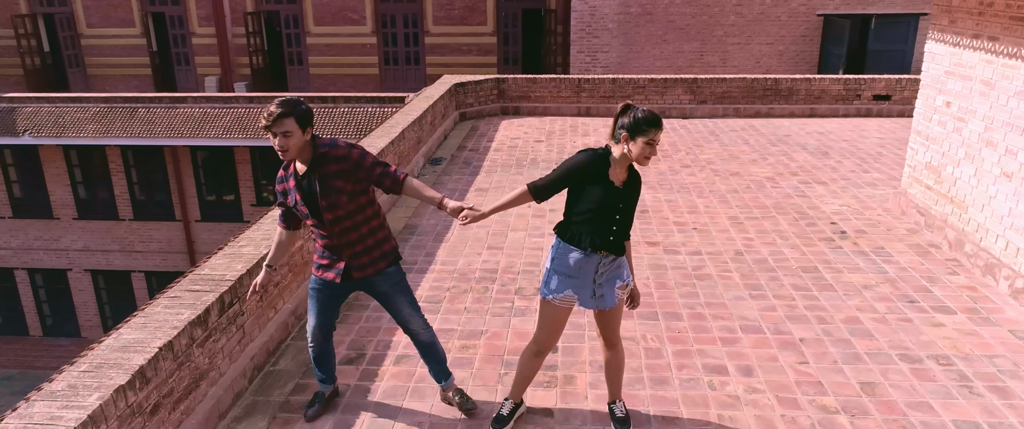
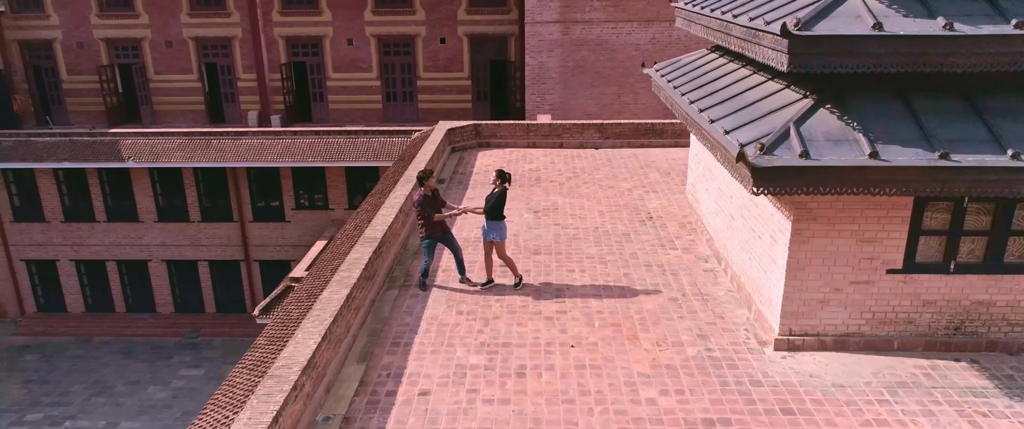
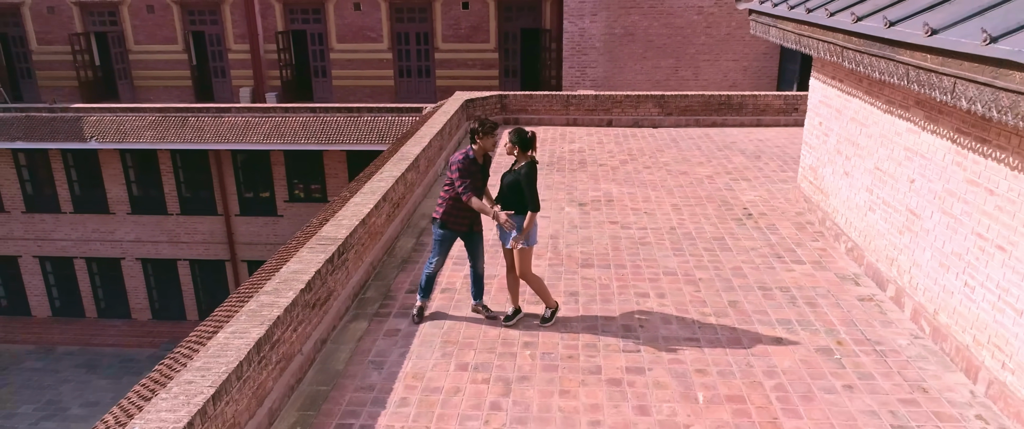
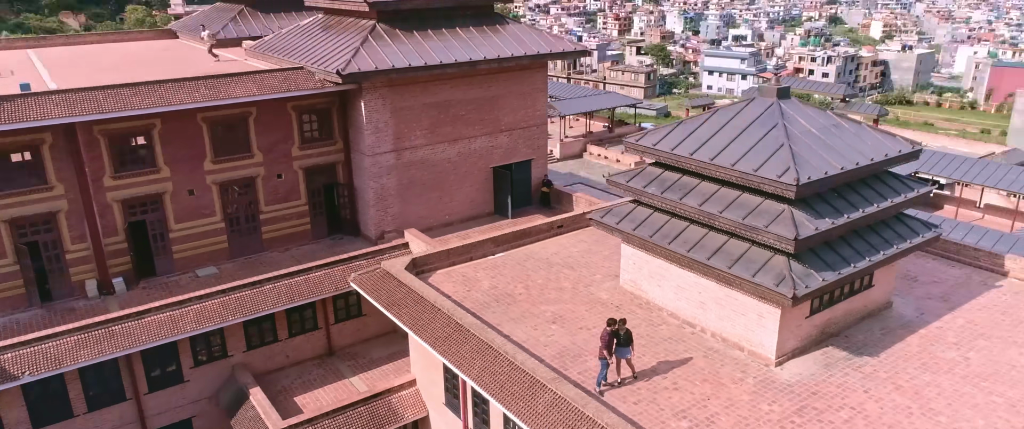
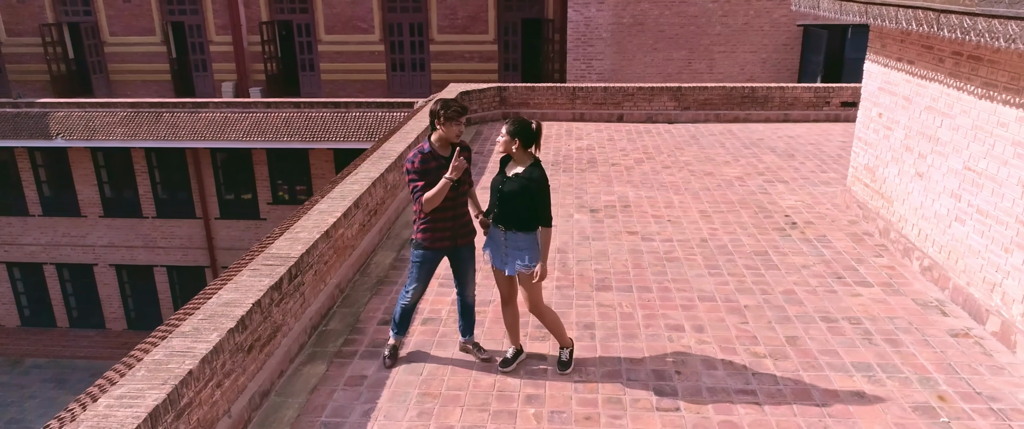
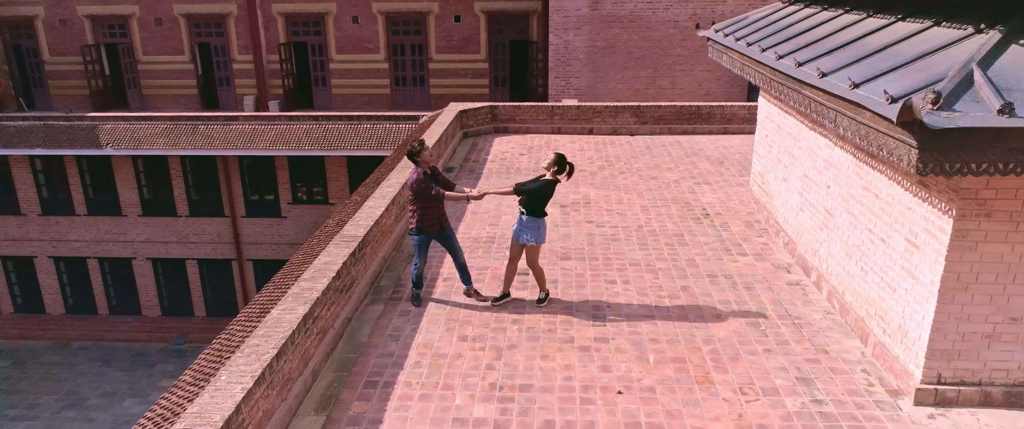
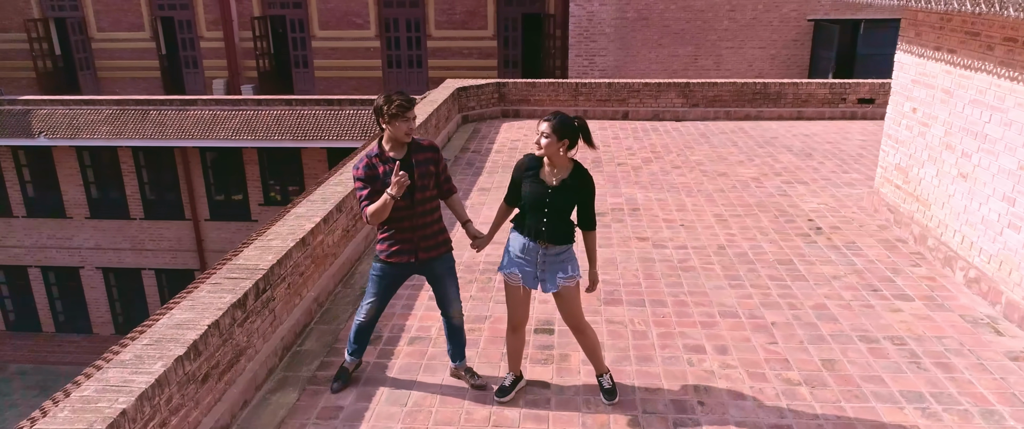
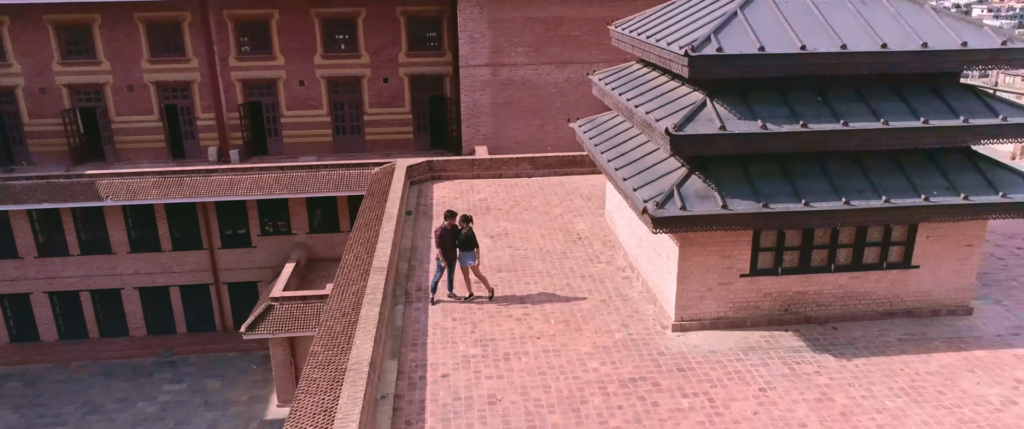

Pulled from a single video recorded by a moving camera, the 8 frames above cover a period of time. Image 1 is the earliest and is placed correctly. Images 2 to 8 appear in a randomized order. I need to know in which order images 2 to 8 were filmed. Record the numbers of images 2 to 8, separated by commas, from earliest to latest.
7, 5, 3, 6, 2, 8, 4
